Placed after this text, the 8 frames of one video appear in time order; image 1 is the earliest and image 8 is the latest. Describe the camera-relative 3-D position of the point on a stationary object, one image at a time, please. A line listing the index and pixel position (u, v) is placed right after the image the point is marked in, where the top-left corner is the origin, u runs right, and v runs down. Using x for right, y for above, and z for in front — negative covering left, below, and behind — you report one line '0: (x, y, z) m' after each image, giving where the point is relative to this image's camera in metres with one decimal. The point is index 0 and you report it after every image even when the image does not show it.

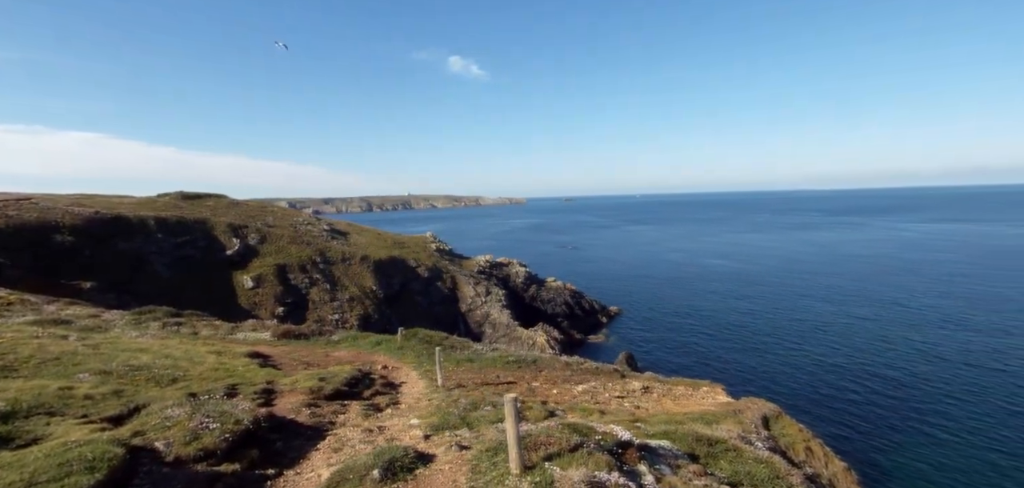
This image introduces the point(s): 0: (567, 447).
0: (+1.9, -7.1, +18.4) m
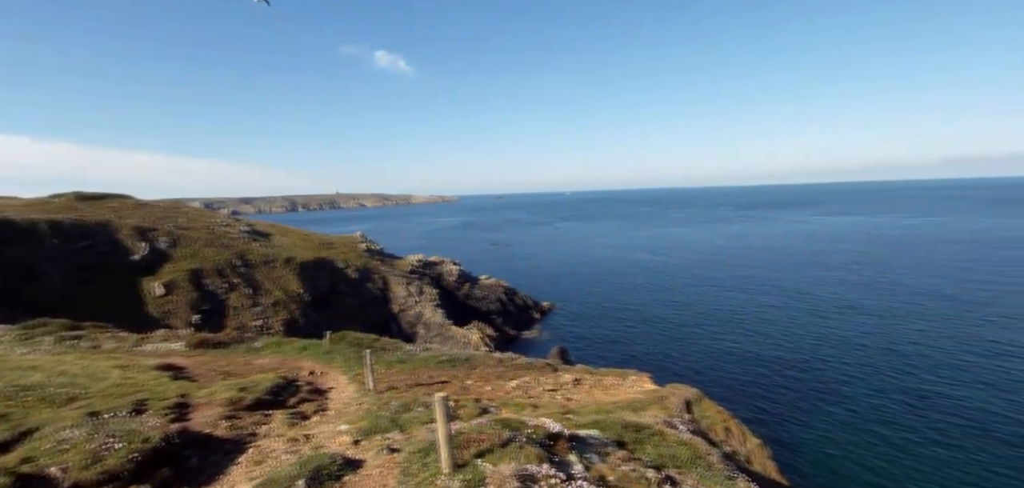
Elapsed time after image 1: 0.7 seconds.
0: (-0.5, -7.0, +18.5) m
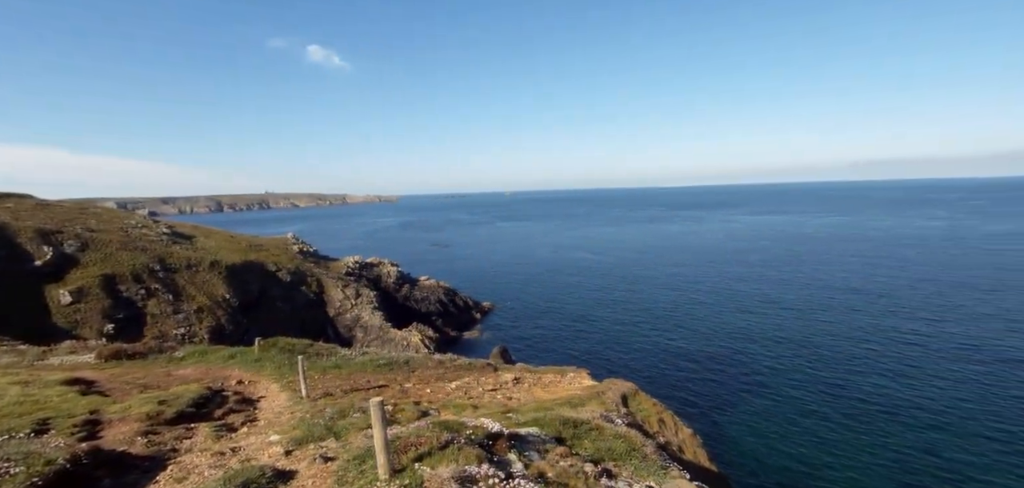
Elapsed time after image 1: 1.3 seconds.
0: (-2.6, -7.1, +18.3) m
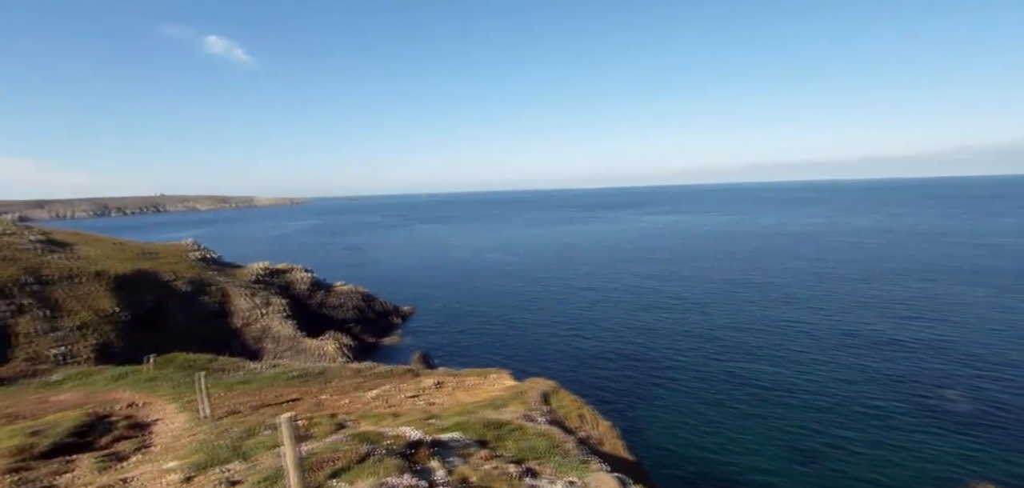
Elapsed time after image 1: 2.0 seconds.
0: (-5.3, -7.2, +17.7) m
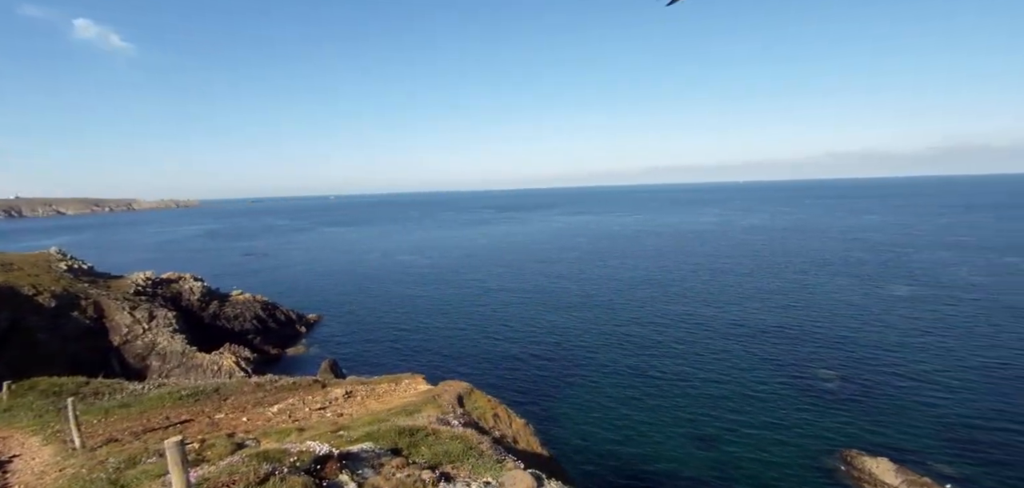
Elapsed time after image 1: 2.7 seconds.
0: (-8.1, -7.4, +16.6) m
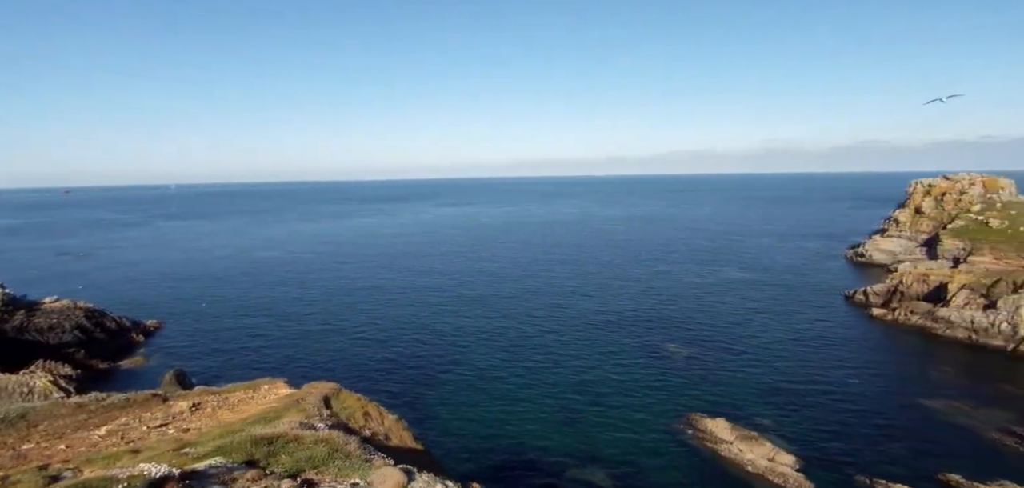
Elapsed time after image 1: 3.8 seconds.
0: (-12.2, -7.5, +14.5) m
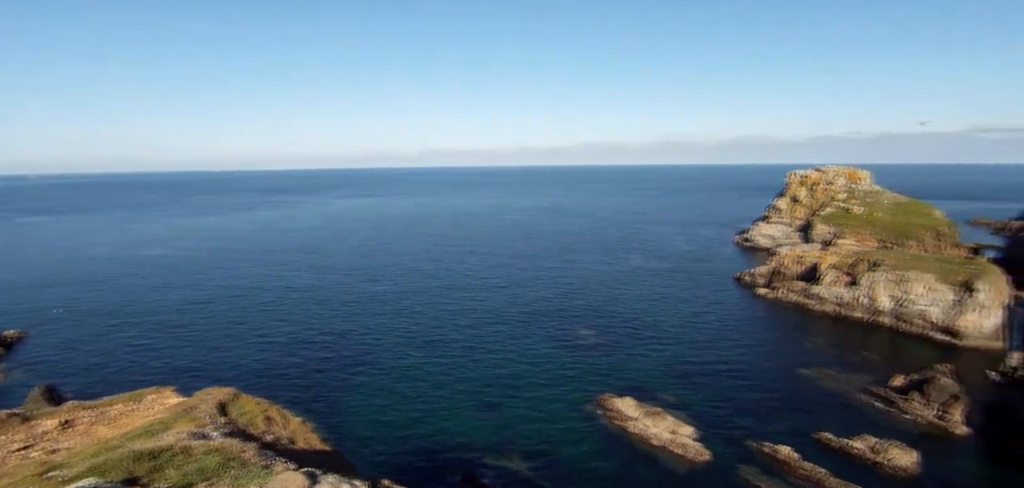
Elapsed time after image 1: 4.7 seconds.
0: (-14.9, -7.7, +12.8) m
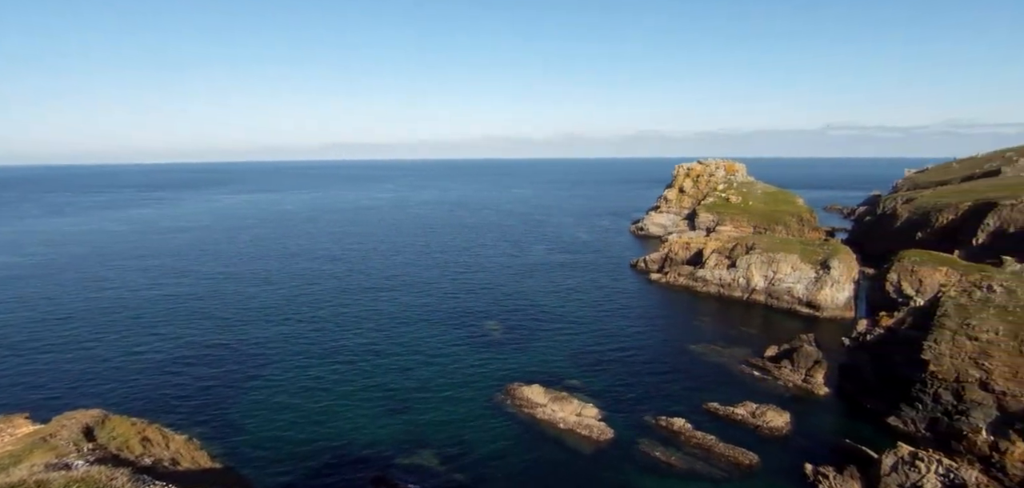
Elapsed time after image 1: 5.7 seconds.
0: (-17.1, -8.0, +10.1) m
